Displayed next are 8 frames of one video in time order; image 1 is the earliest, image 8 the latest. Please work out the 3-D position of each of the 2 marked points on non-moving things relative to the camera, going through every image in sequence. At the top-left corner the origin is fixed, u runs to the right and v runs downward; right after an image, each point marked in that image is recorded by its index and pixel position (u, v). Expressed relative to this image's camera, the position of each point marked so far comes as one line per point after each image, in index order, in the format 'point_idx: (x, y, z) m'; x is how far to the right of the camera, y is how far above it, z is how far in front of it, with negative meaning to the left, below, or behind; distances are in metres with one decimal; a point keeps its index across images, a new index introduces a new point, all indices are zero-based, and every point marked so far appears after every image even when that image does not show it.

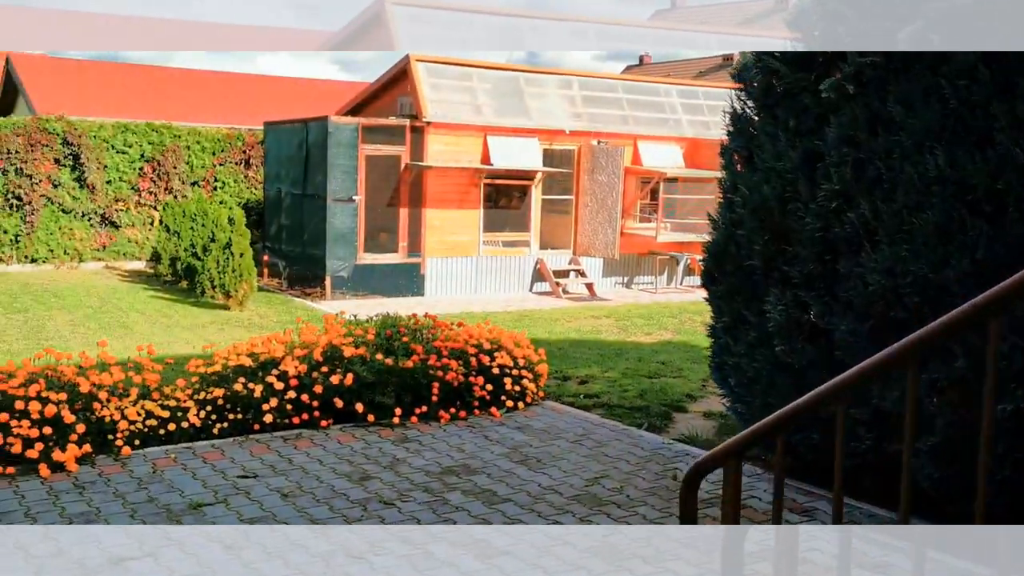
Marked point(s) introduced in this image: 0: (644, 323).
0: (+1.7, -0.5, +12.6) m
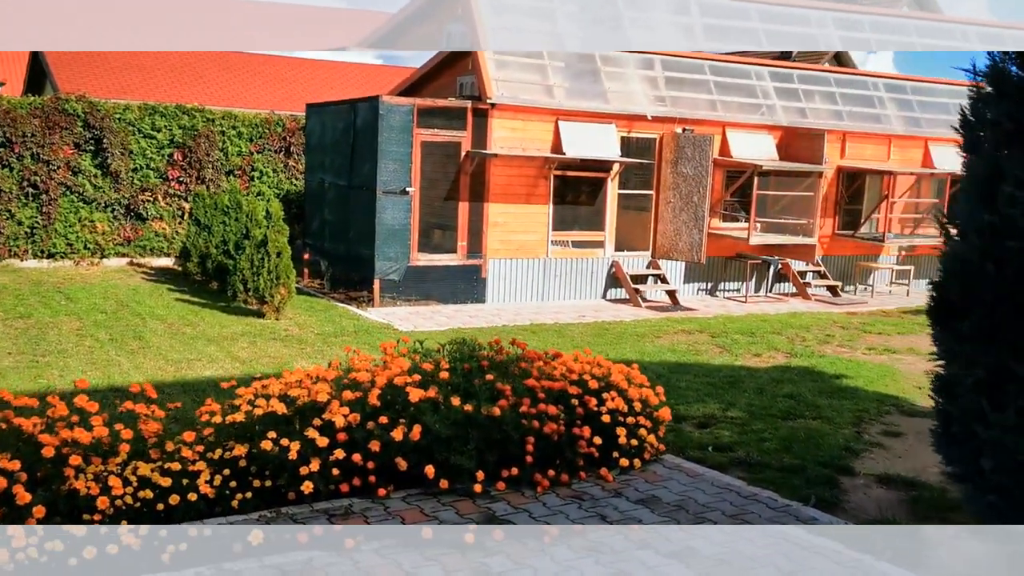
0: (+2.6, -0.6, +10.7) m
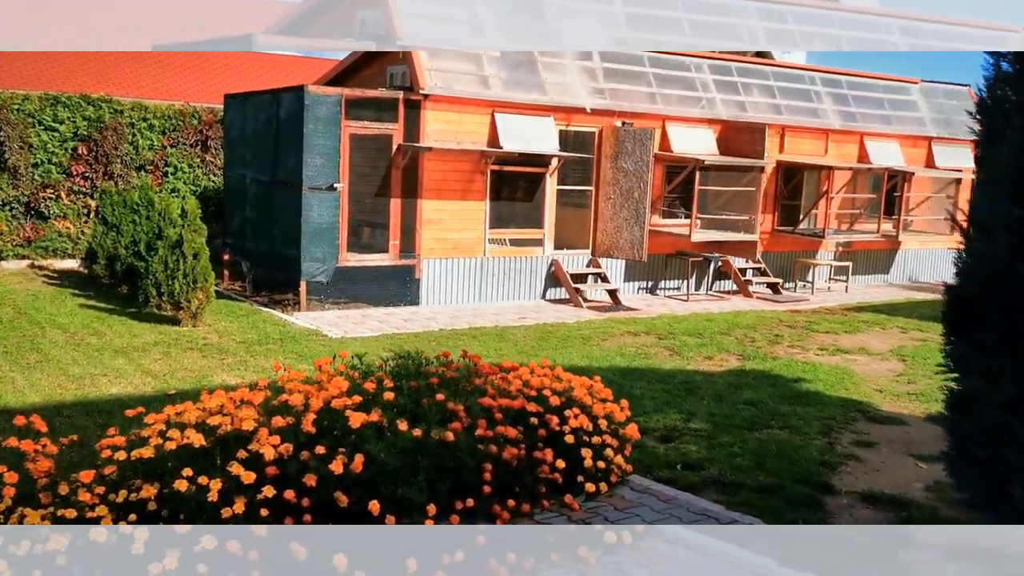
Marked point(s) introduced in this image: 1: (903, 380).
0: (+2.0, -0.6, +10.2) m
1: (+3.5, -0.8, +8.6) m
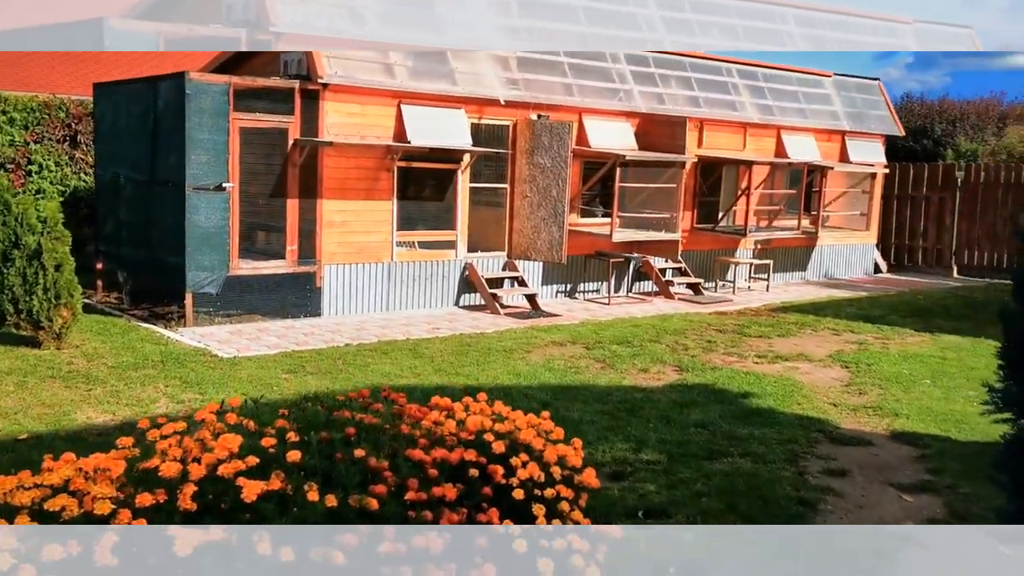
0: (+1.1, -0.6, +9.5) m
1: (+2.9, -0.9, +8.0) m
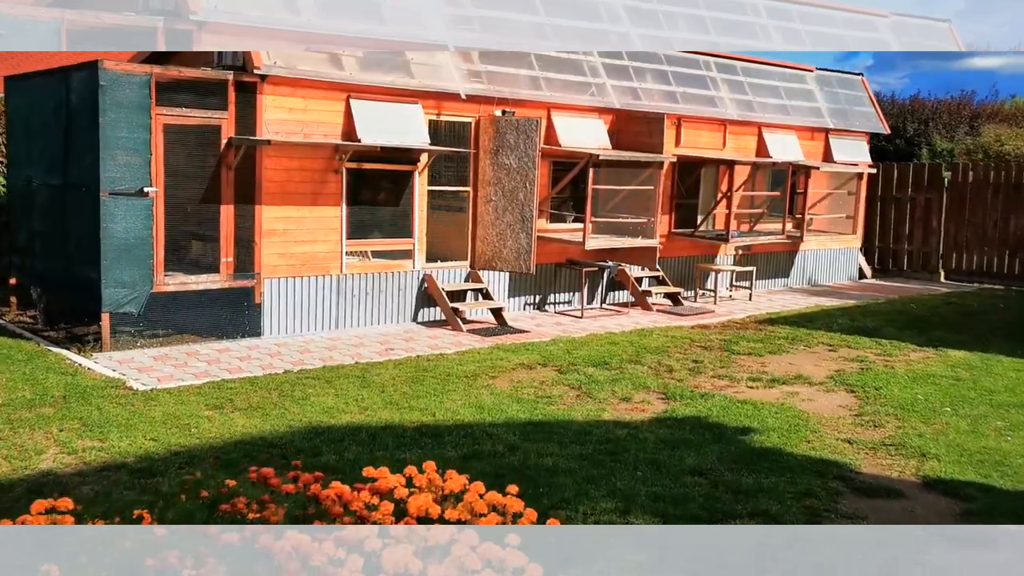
0: (+0.8, -0.8, +8.4) m
1: (+2.6, -1.0, +7.0) m
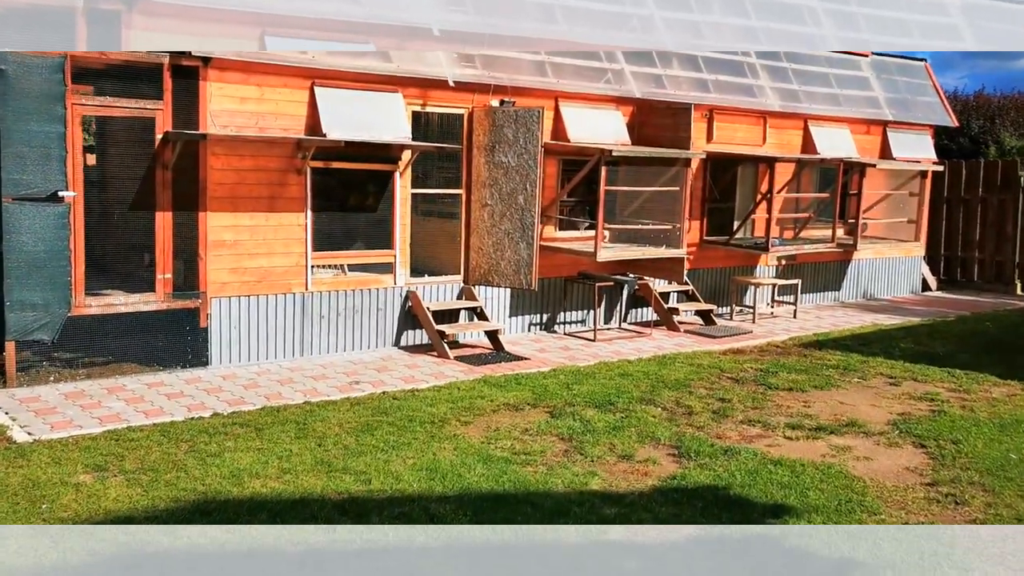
0: (+0.6, -1.0, +6.7) m
1: (+2.3, -1.1, +5.2) m
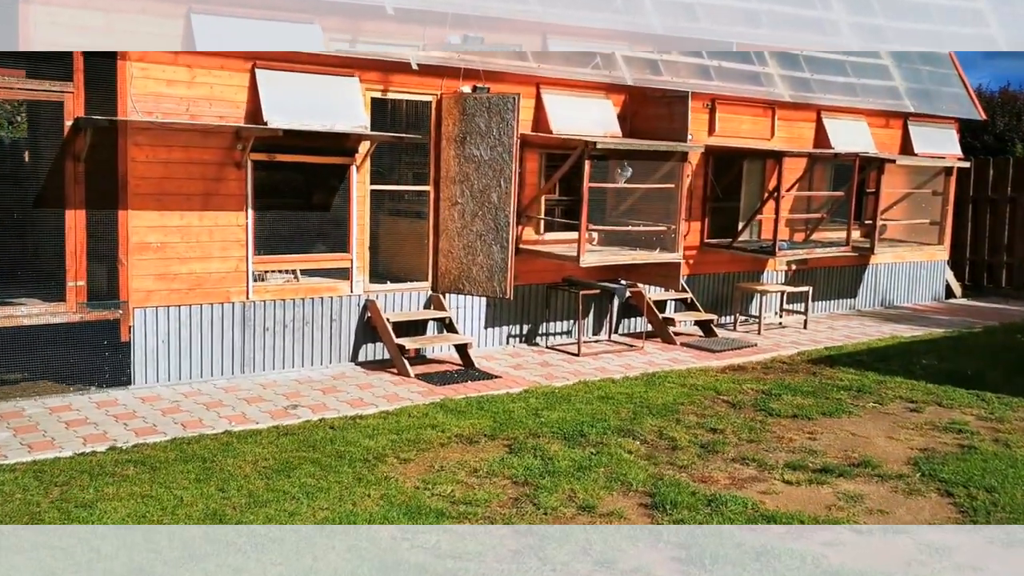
0: (+0.3, -1.0, +5.7) m
1: (+2.0, -1.2, +4.1) m
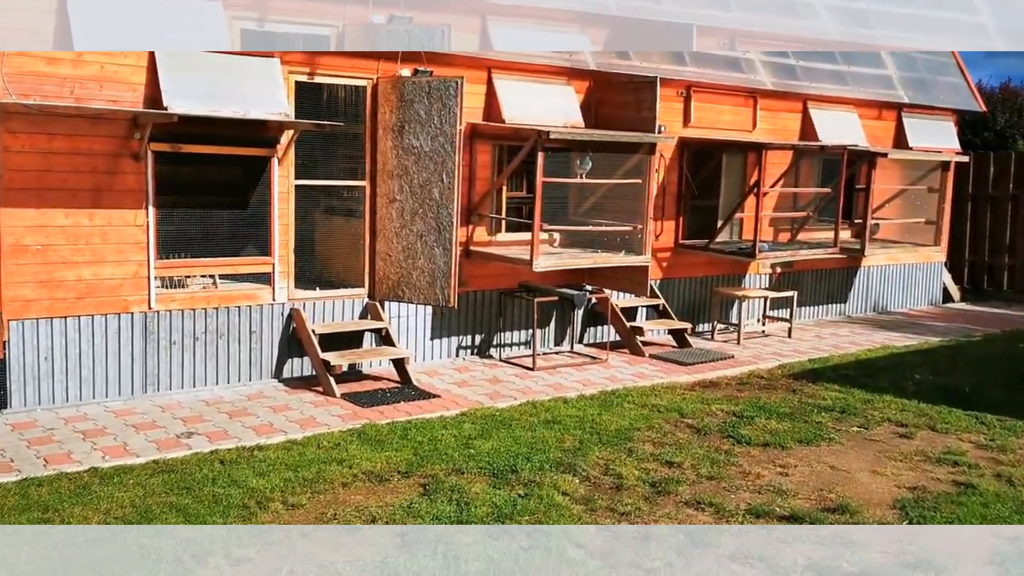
0: (-0.1, -1.1, +4.7) m
1: (+1.5, -1.3, +3.2) m
